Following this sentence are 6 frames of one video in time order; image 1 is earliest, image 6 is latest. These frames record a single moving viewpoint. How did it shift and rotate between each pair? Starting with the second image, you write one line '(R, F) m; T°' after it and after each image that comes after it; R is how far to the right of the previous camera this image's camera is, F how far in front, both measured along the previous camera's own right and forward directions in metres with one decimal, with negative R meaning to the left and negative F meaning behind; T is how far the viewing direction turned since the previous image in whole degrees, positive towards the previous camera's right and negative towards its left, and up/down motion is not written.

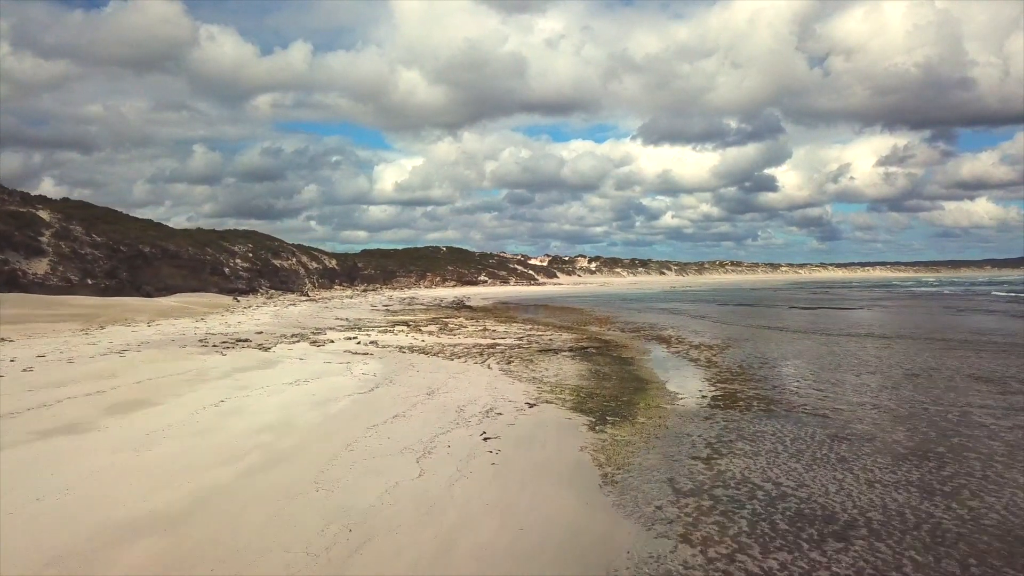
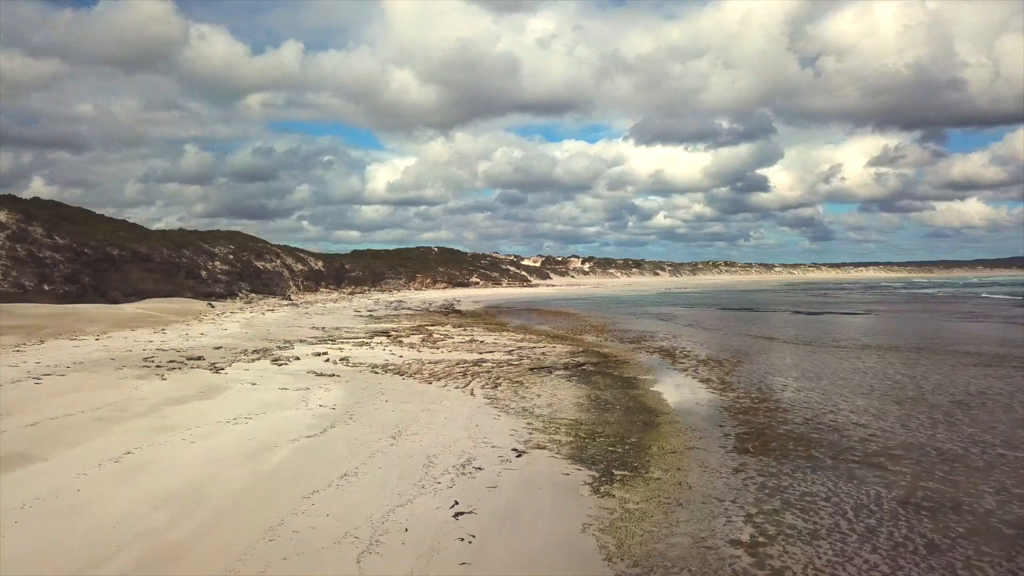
(+0.1, +1.8) m; 0°
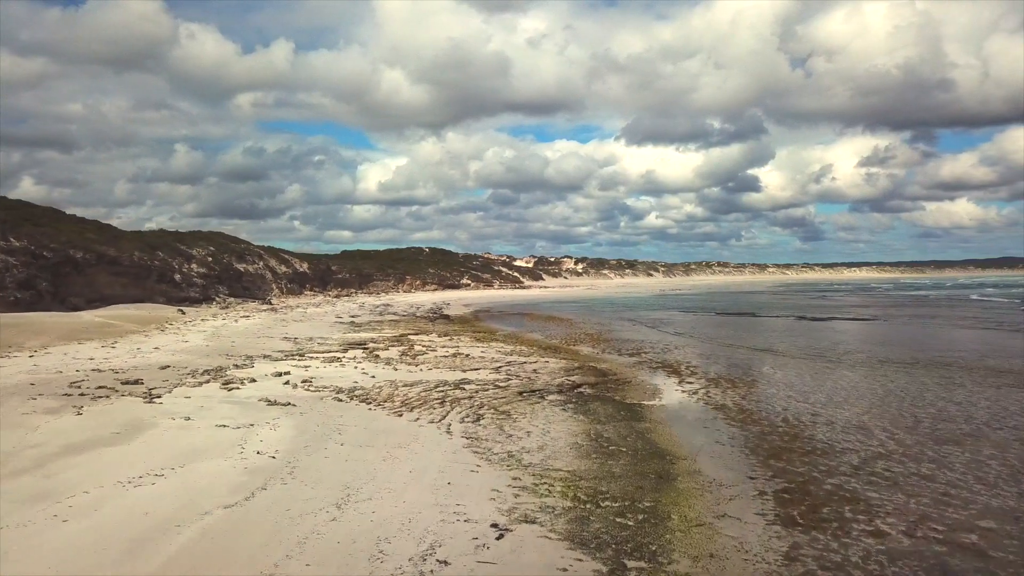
(+0.1, +1.9) m; +1°
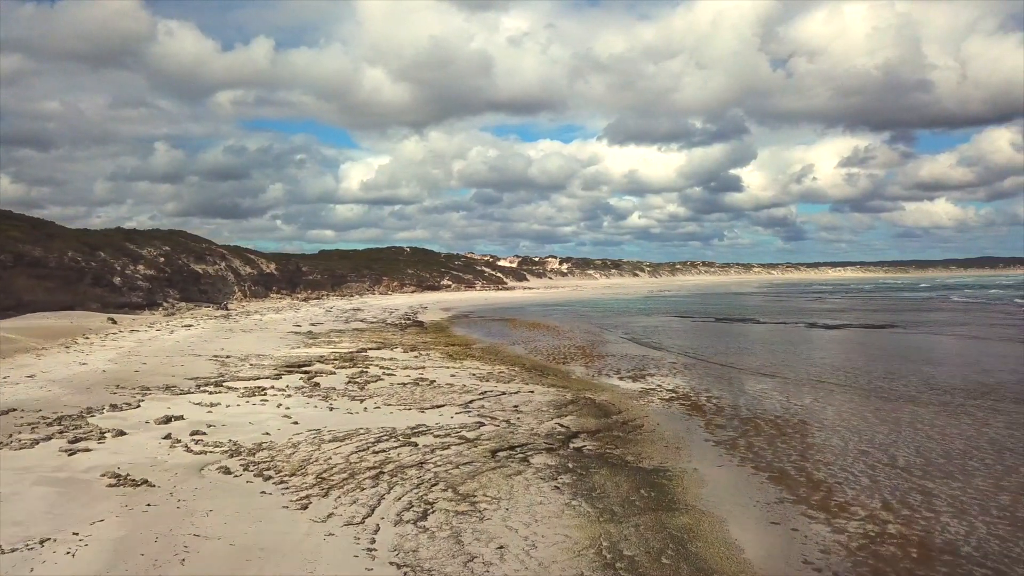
(+0.1, +3.7) m; +1°
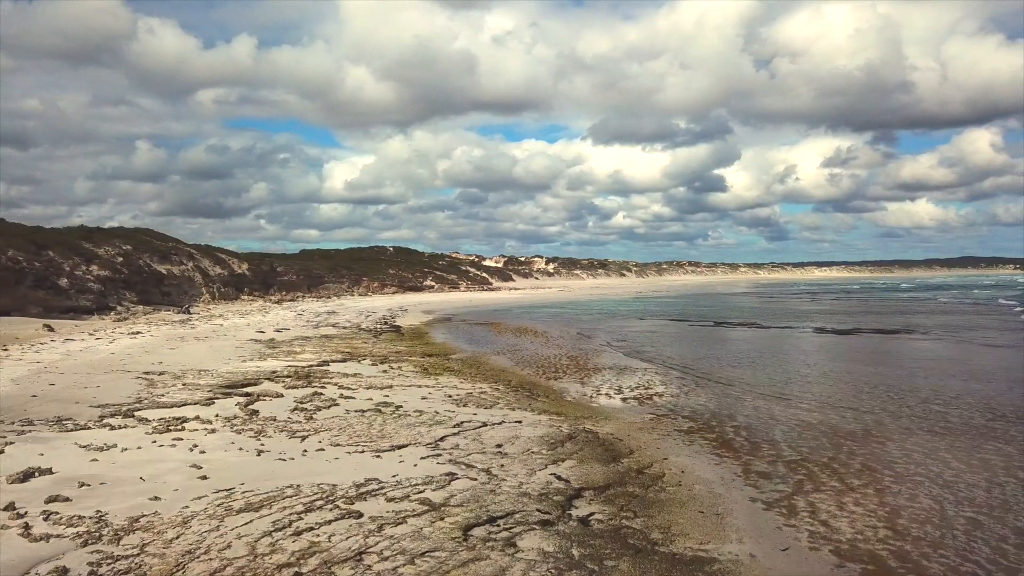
(0.0, +2.7) m; +1°
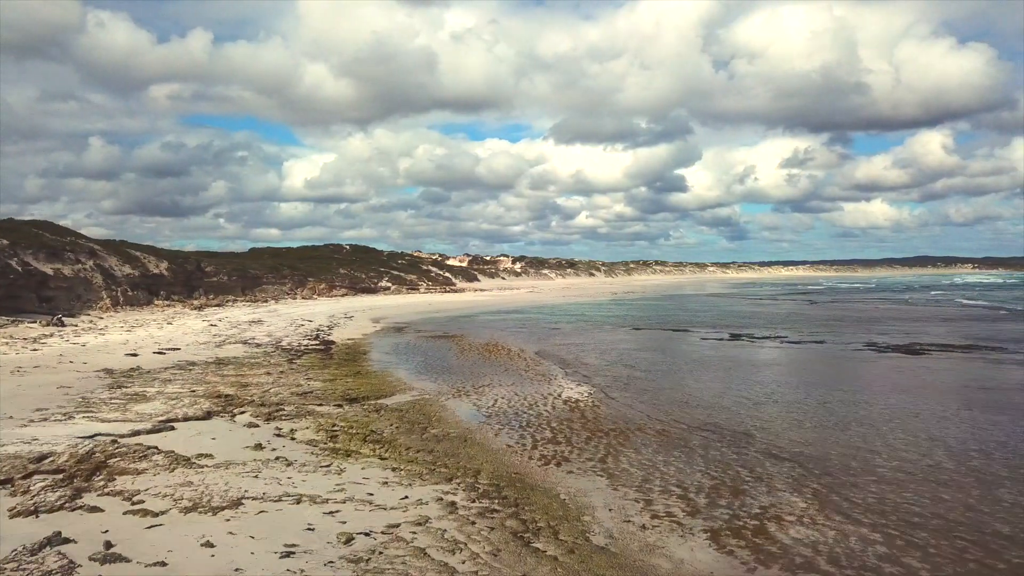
(0.0, +7.5) m; +3°
